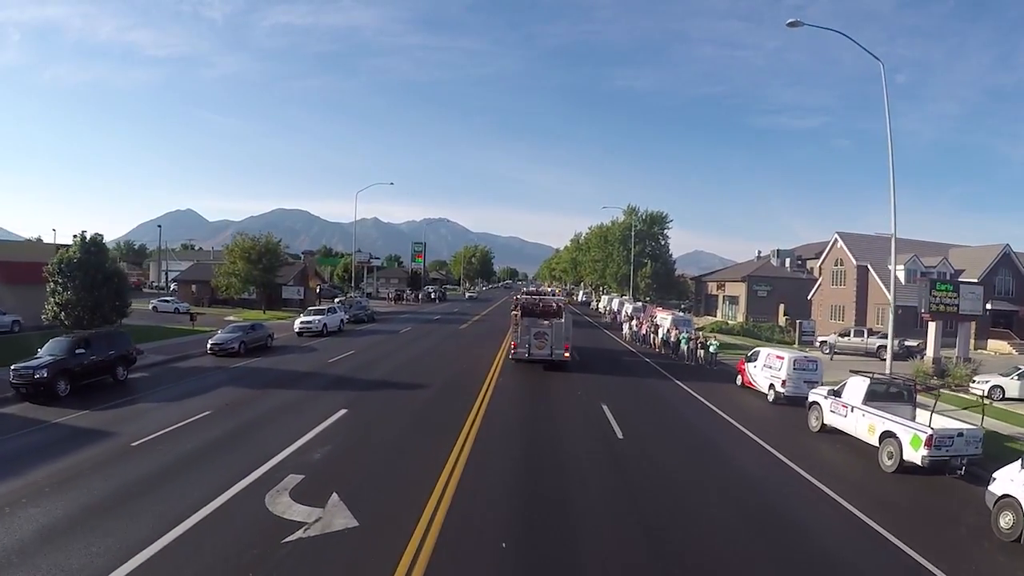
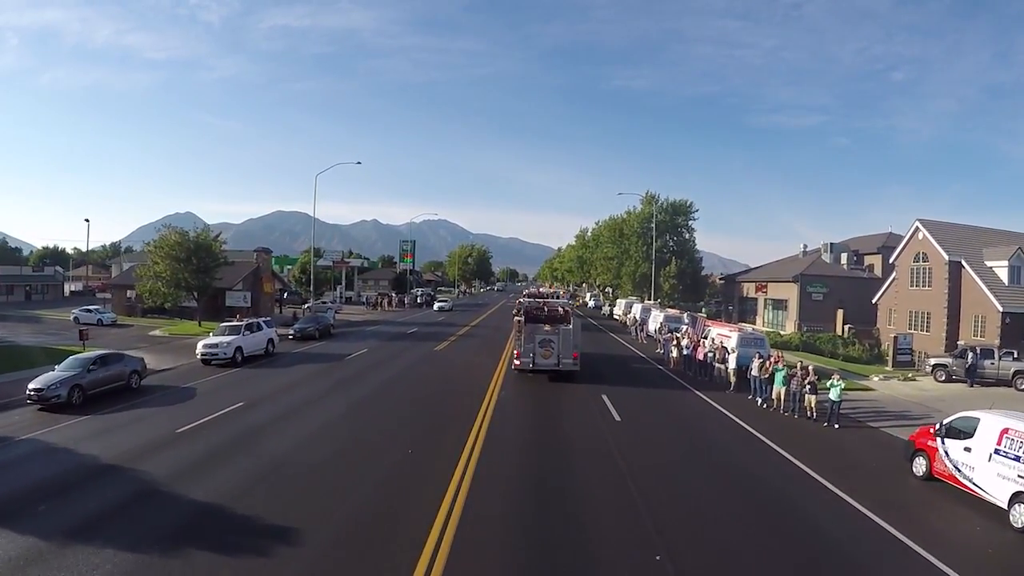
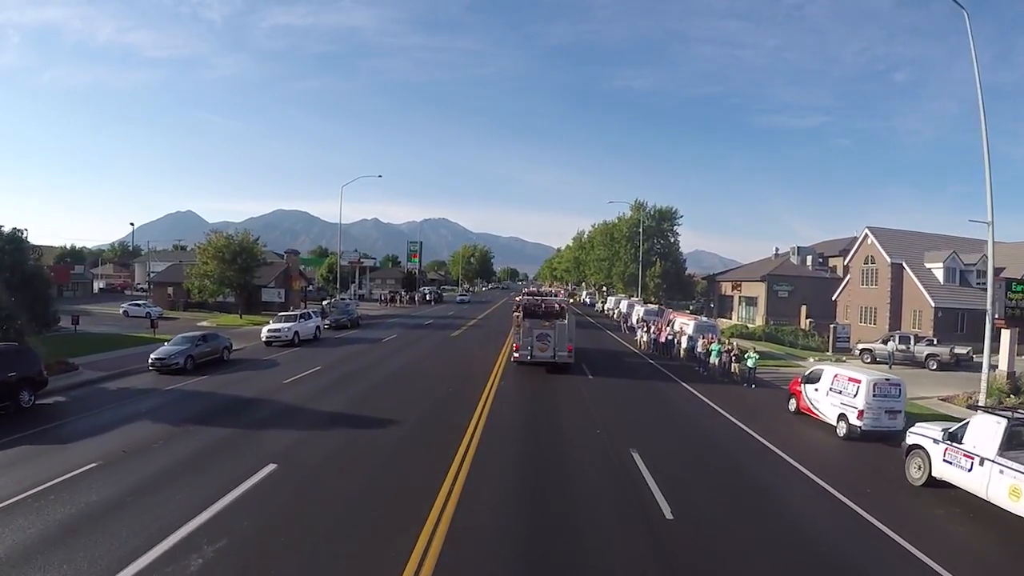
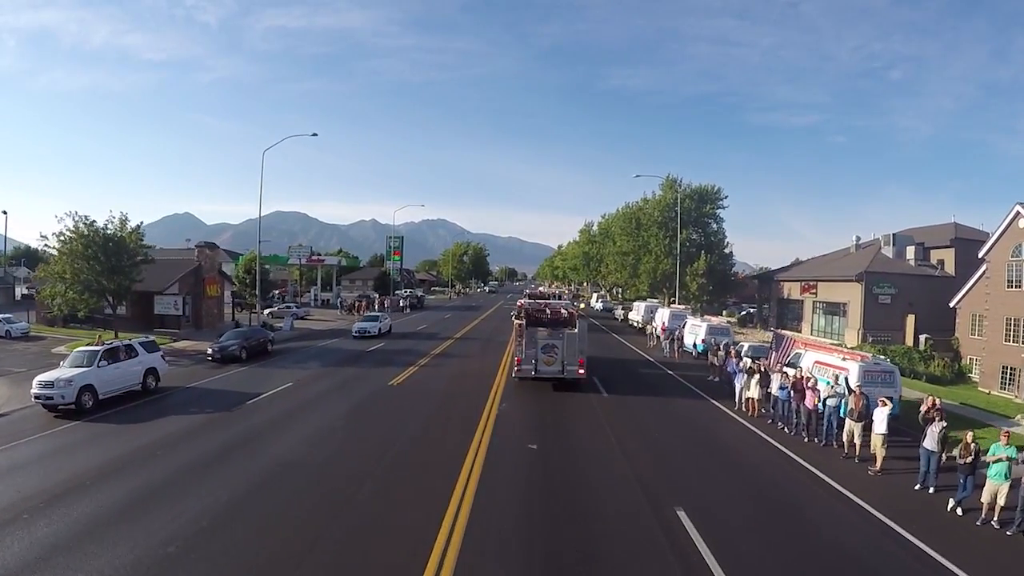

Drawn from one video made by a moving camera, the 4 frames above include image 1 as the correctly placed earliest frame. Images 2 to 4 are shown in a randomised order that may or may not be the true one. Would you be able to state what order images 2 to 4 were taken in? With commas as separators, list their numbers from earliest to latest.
3, 2, 4
